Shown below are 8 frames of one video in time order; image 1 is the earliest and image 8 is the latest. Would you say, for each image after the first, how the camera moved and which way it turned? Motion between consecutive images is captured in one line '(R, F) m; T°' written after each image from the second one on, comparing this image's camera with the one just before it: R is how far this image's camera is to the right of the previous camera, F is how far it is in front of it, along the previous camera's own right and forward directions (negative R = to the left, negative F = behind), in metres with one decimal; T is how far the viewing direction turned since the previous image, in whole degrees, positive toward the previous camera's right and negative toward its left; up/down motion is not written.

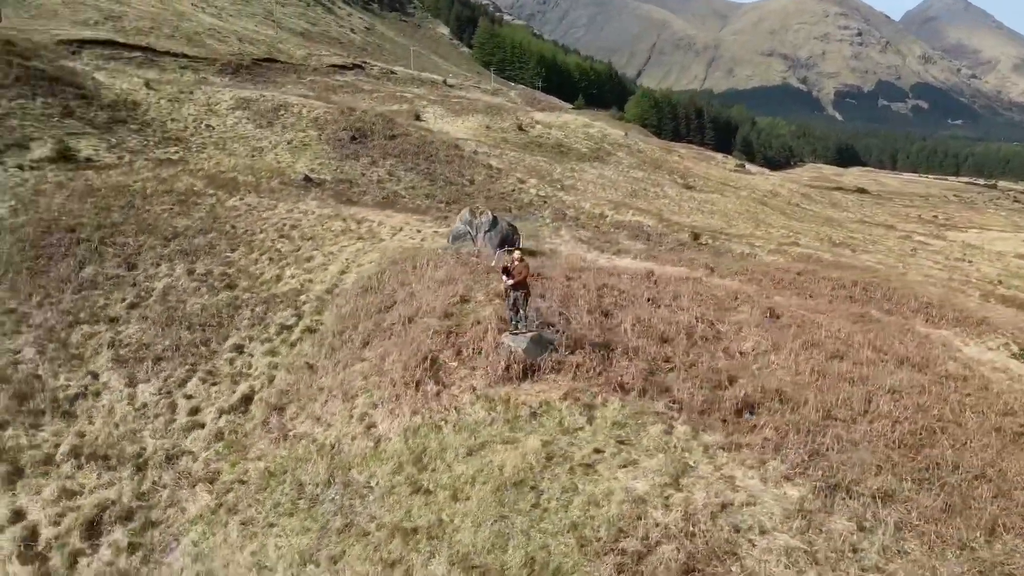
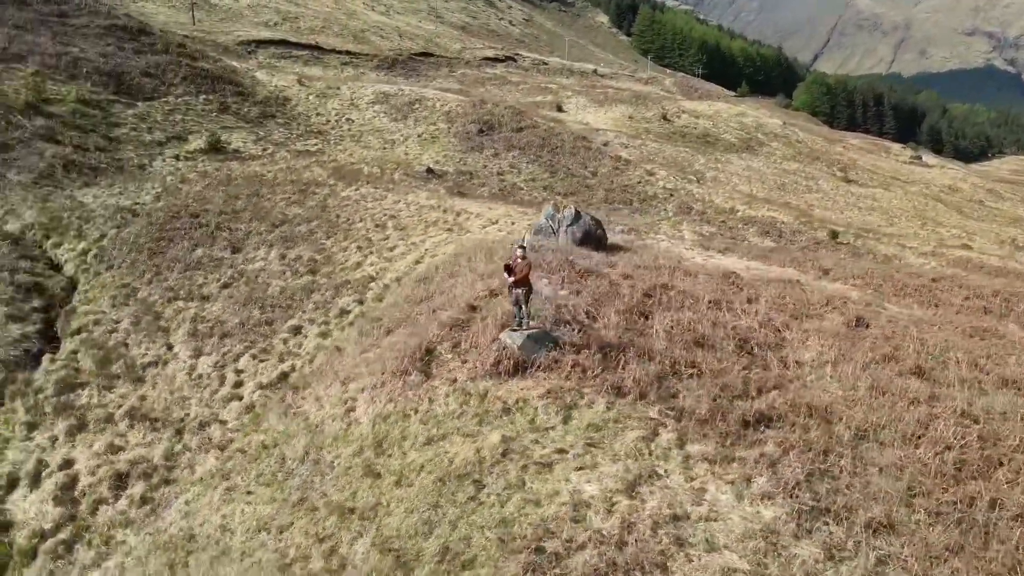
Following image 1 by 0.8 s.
(+1.3, 0.0) m; -12°
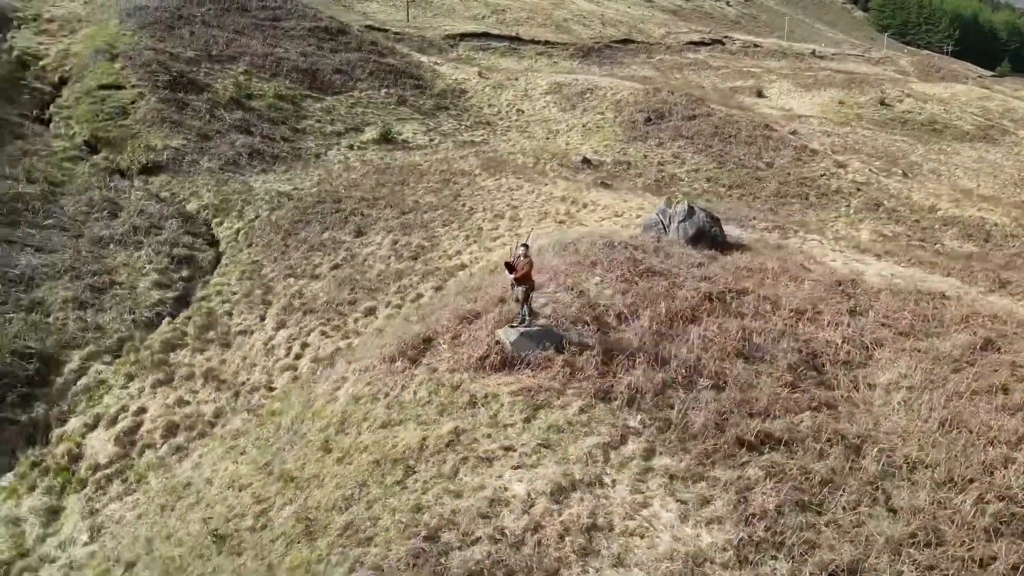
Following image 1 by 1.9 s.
(+1.7, +0.1) m; -15°
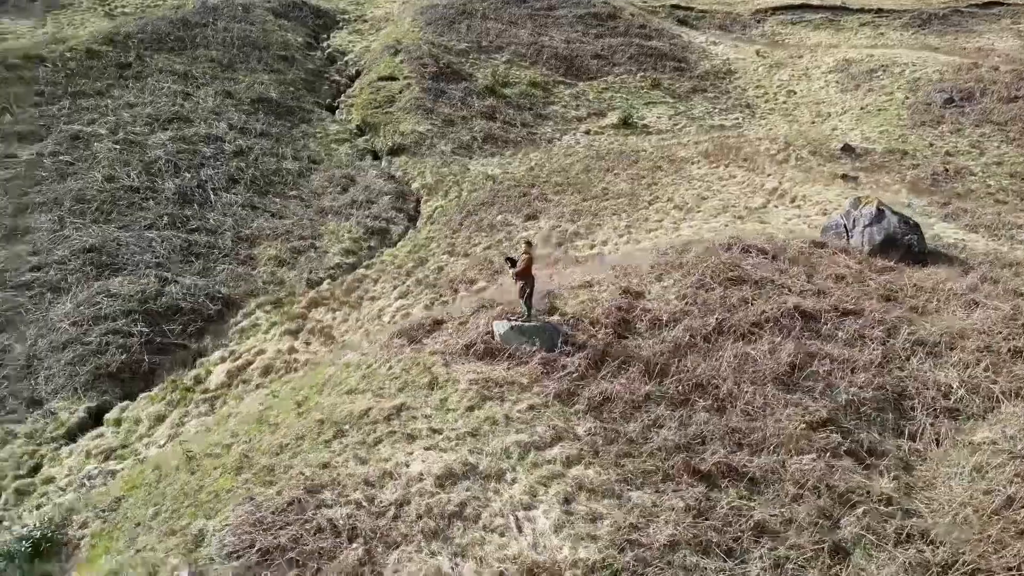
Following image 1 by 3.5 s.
(+2.7, +0.3) m; -24°
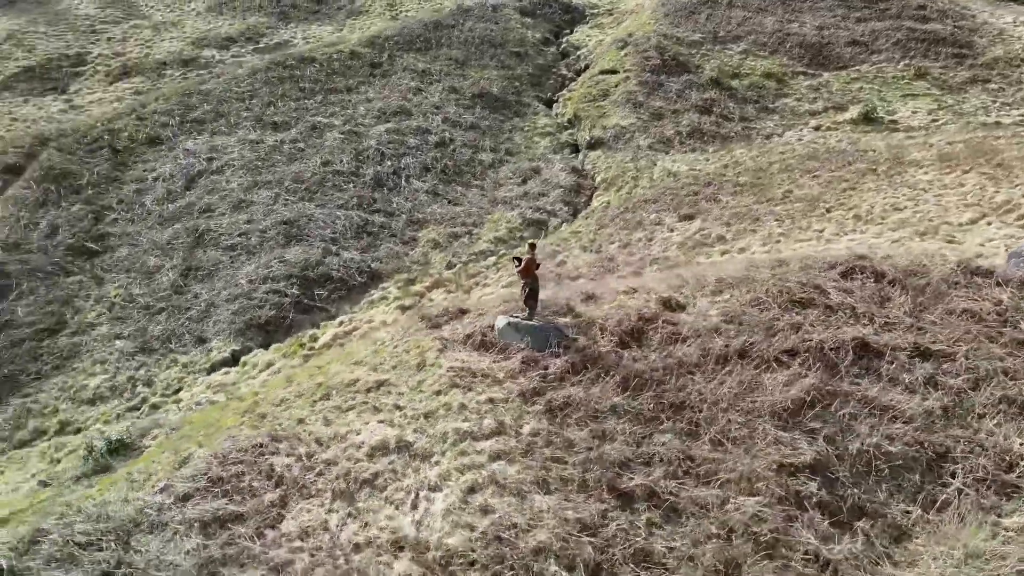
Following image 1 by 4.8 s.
(+2.5, +0.2) m; -21°
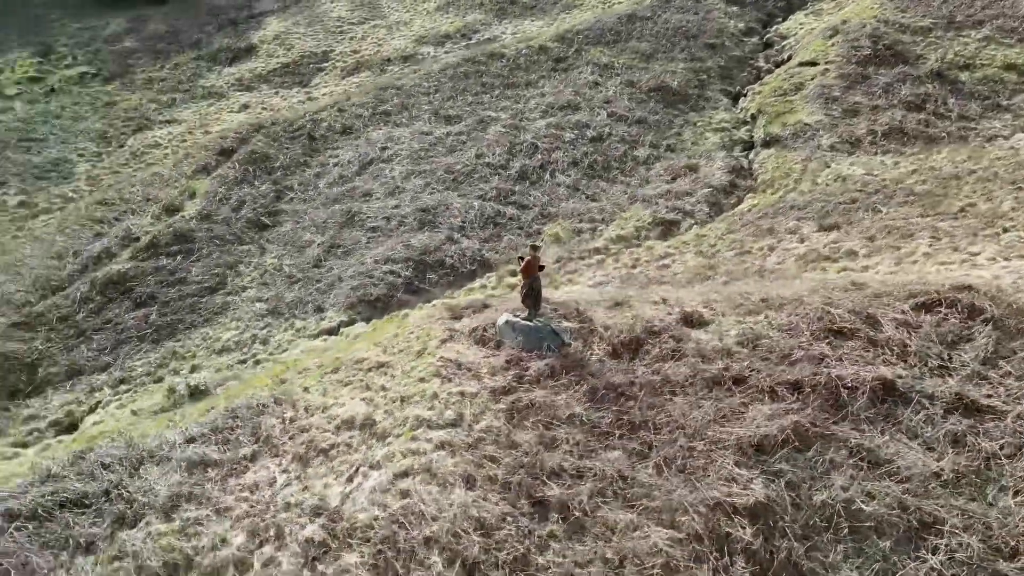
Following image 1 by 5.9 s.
(+2.1, +0.2) m; -18°
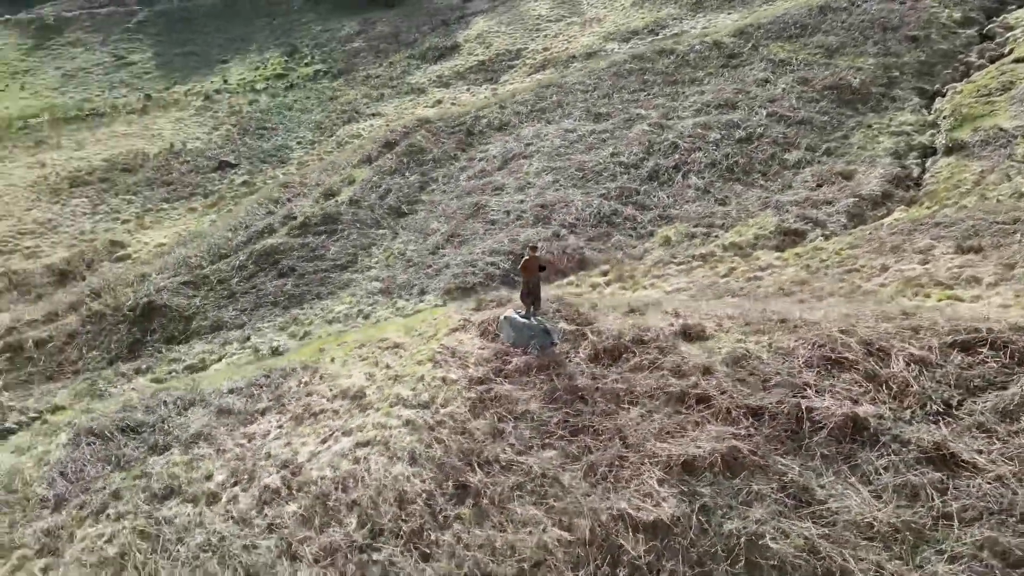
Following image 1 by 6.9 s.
(+2.1, 0.0) m; -17°
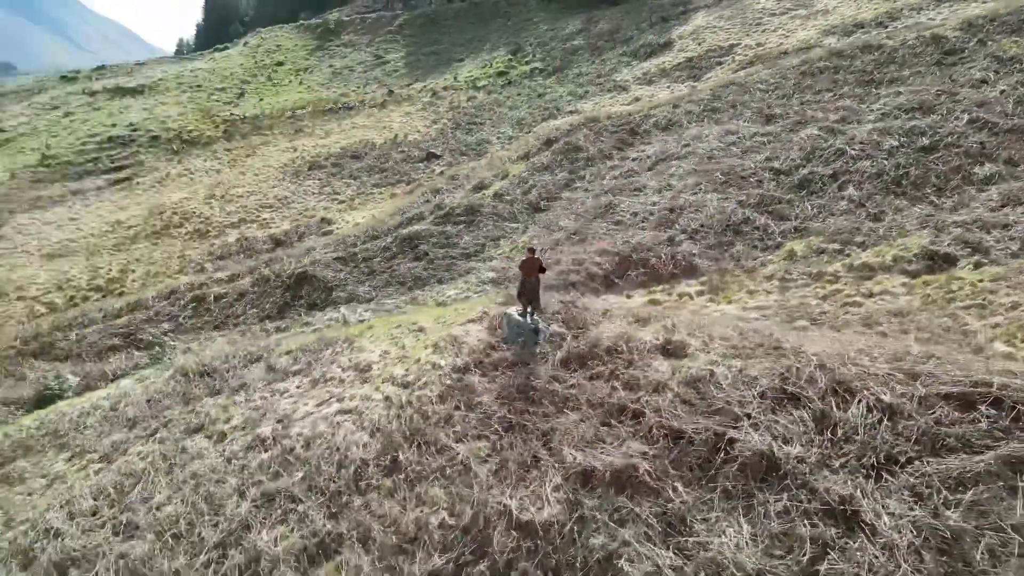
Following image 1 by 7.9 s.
(+2.3, +0.1) m; -18°
